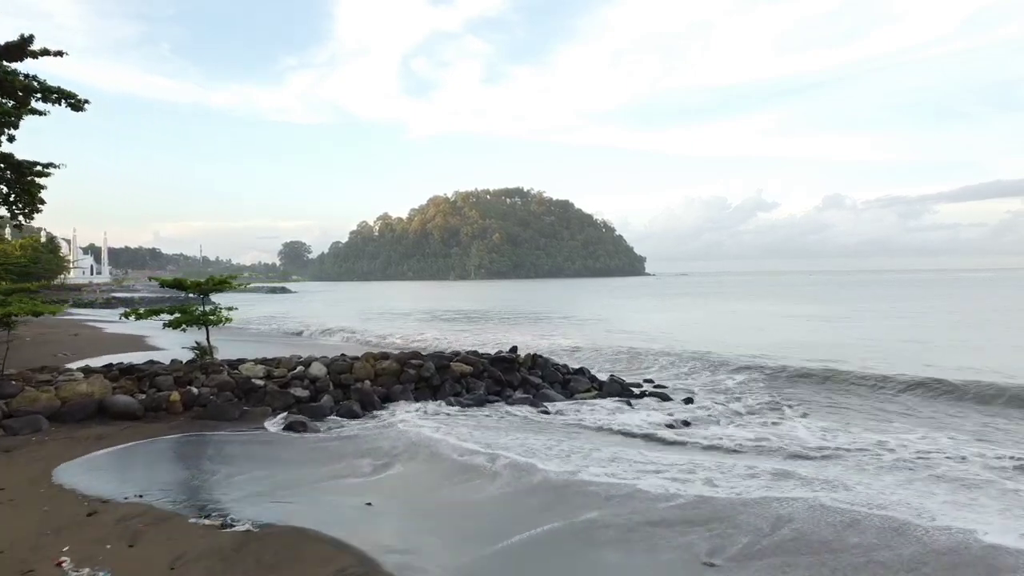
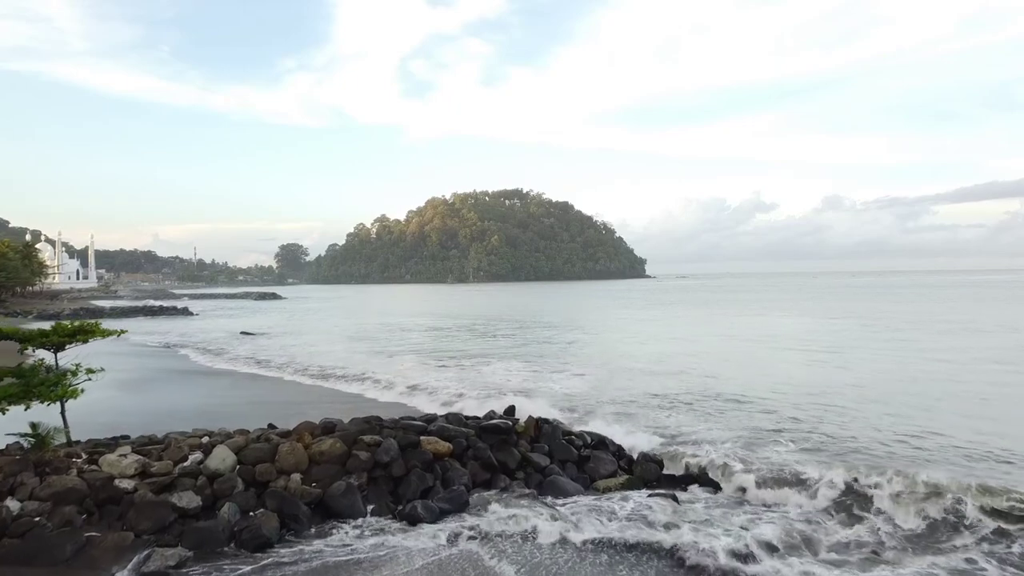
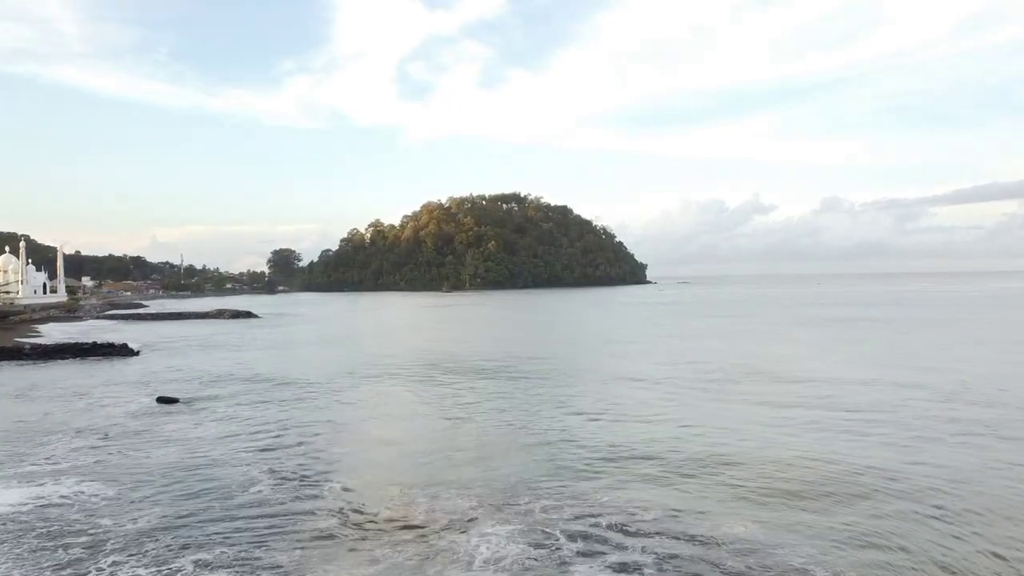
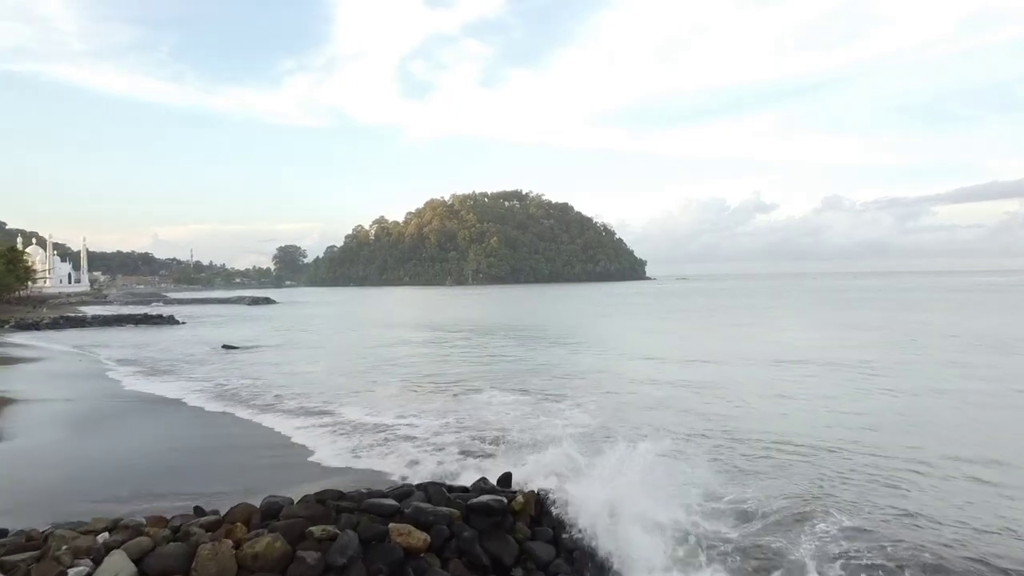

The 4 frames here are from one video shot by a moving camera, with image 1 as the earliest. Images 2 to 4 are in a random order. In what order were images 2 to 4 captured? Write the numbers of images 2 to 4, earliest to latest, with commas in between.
2, 4, 3
